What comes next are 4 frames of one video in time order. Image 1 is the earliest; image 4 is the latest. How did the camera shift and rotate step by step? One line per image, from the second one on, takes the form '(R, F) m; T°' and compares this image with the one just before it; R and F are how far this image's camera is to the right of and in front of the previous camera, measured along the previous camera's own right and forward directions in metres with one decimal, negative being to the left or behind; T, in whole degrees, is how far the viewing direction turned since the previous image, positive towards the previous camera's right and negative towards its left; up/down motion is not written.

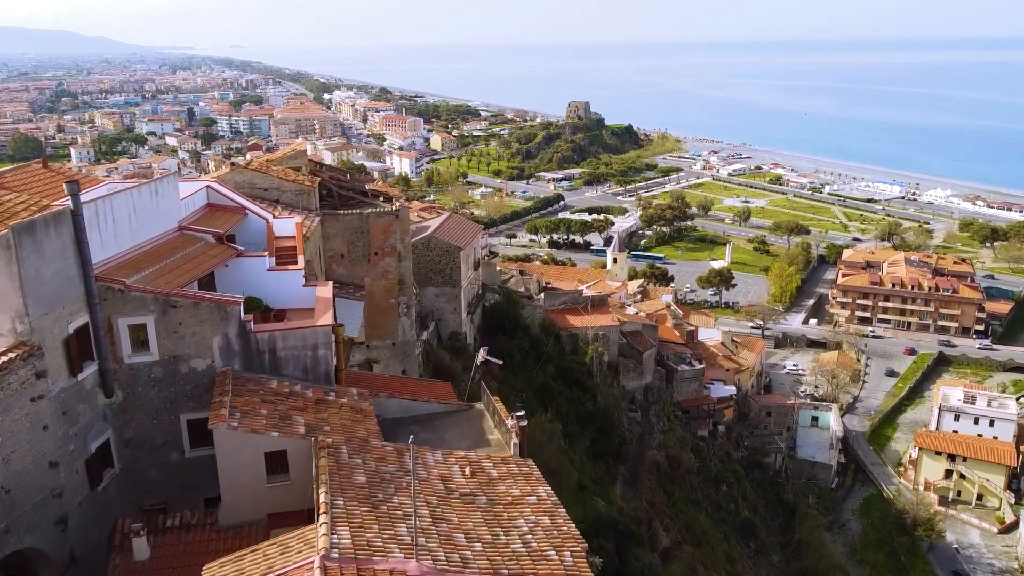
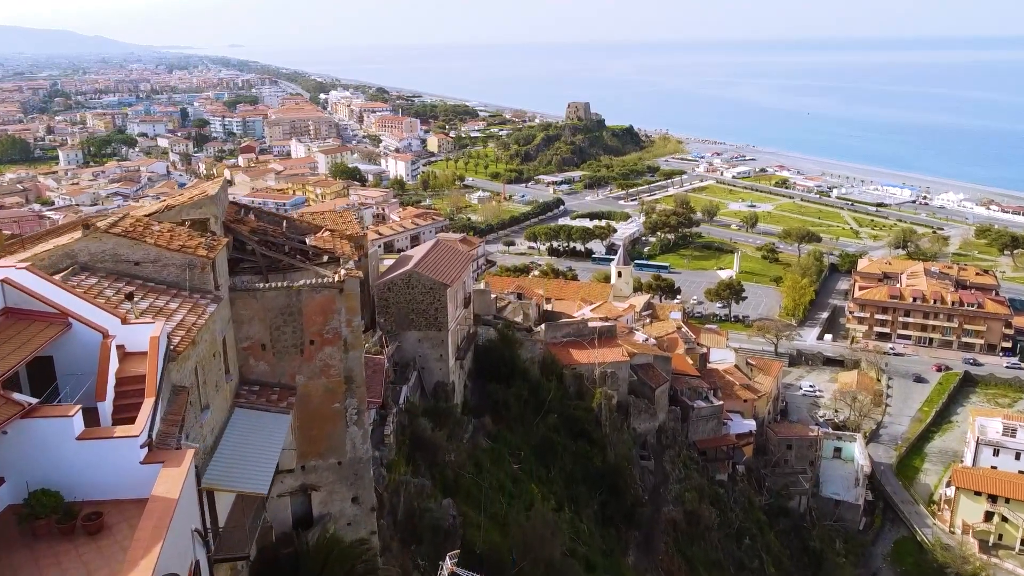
(+0.1, +2.8) m; 0°
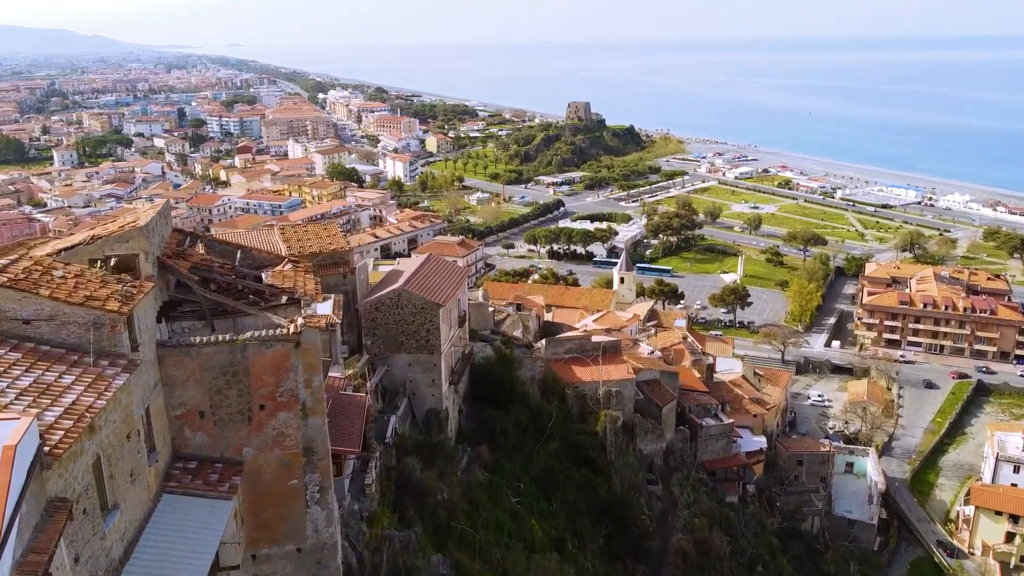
(0.0, +1.3) m; 0°
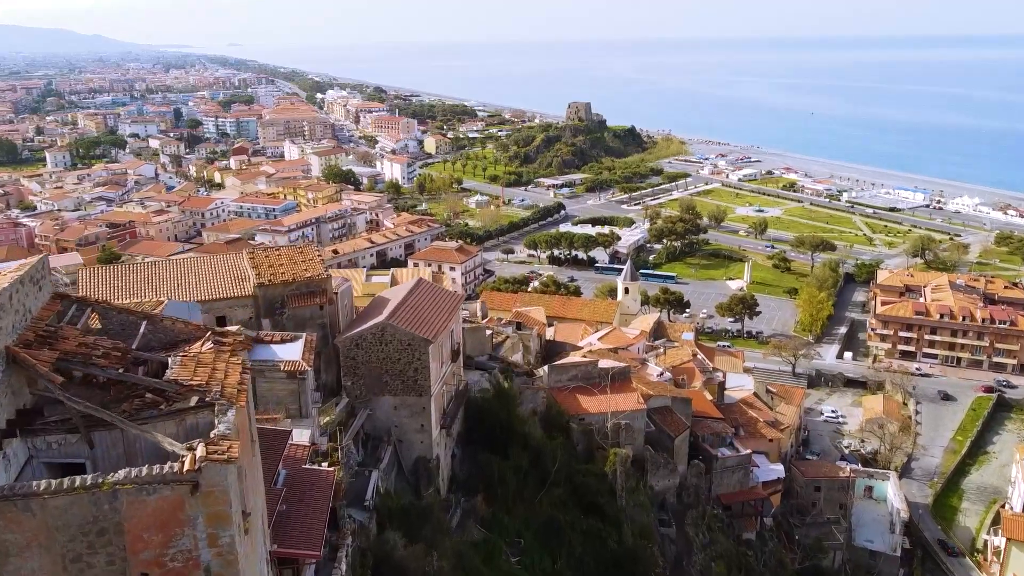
(0.0, +1.8) m; 0°
